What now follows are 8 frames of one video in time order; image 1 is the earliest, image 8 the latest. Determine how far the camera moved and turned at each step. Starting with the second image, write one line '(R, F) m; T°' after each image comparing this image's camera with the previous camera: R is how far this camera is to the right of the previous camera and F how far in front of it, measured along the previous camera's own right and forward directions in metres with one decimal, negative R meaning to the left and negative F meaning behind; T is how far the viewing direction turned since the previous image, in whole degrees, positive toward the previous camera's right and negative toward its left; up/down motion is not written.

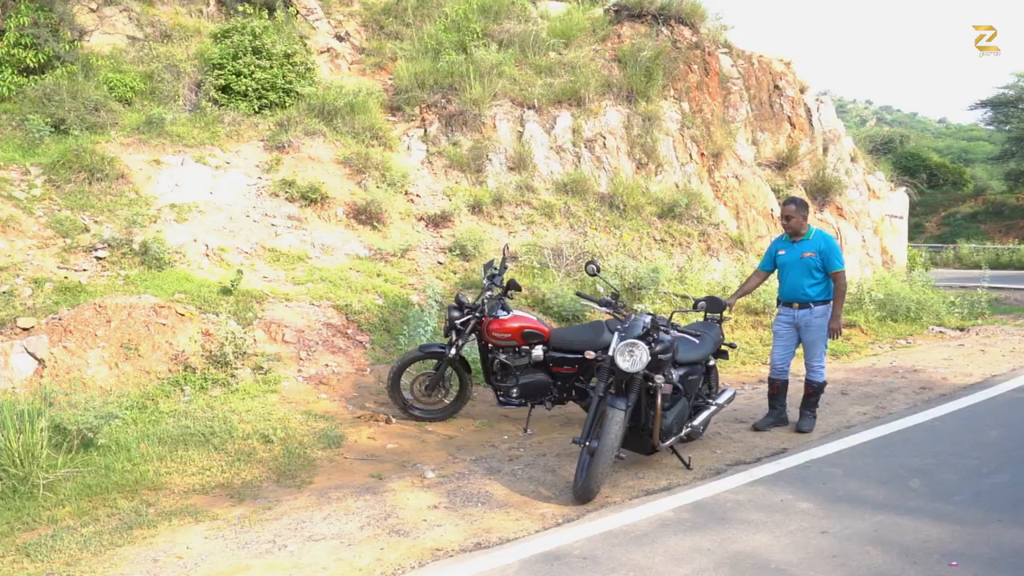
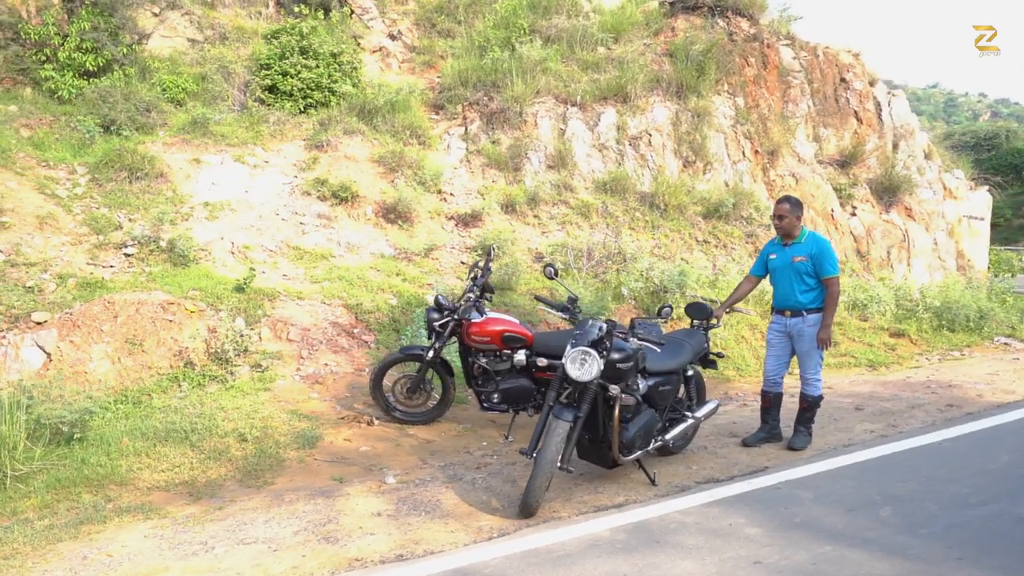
(+0.6, +0.2) m; -6°
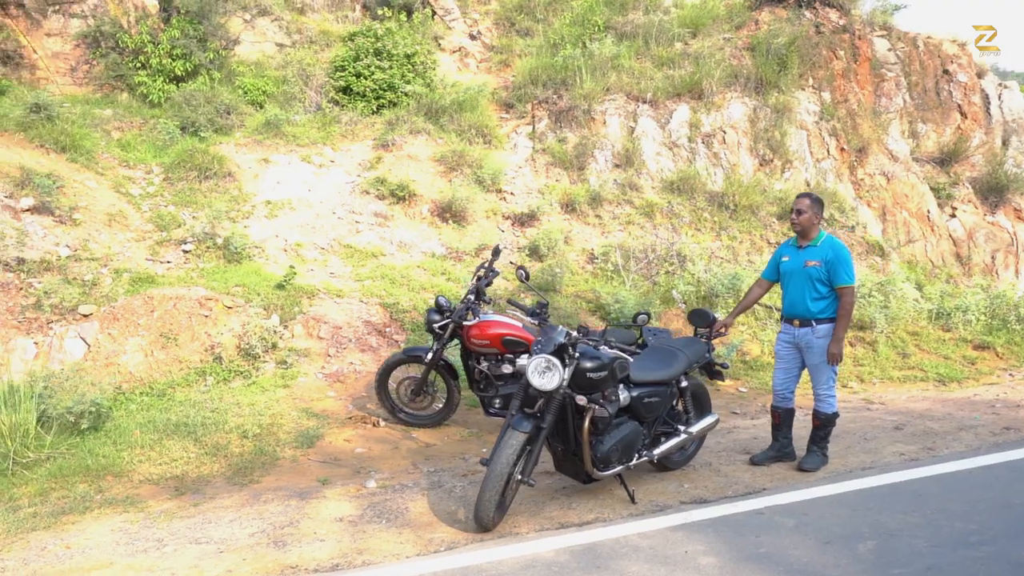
(+0.6, +0.2) m; -8°
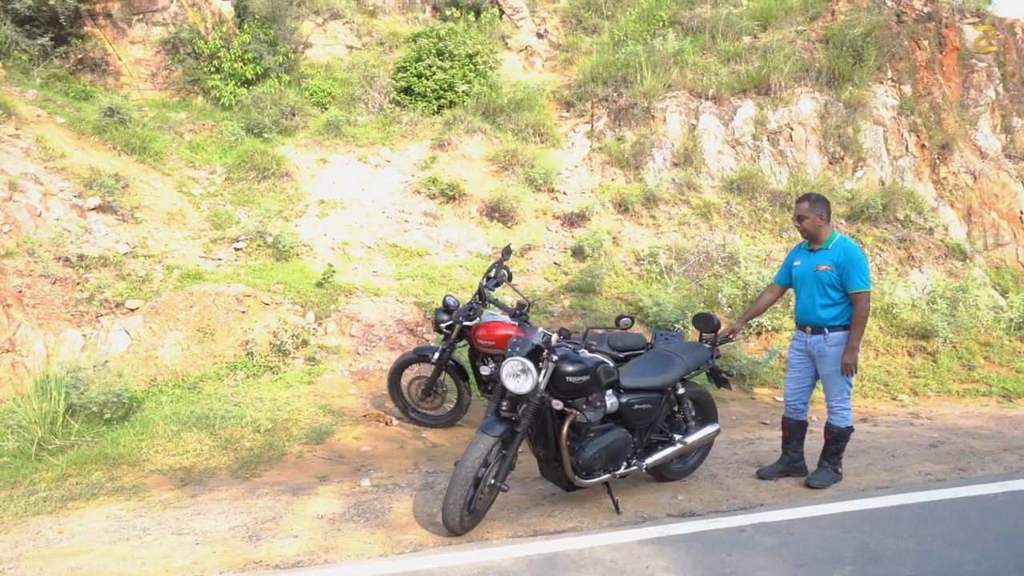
(+0.5, +0.1) m; -6°
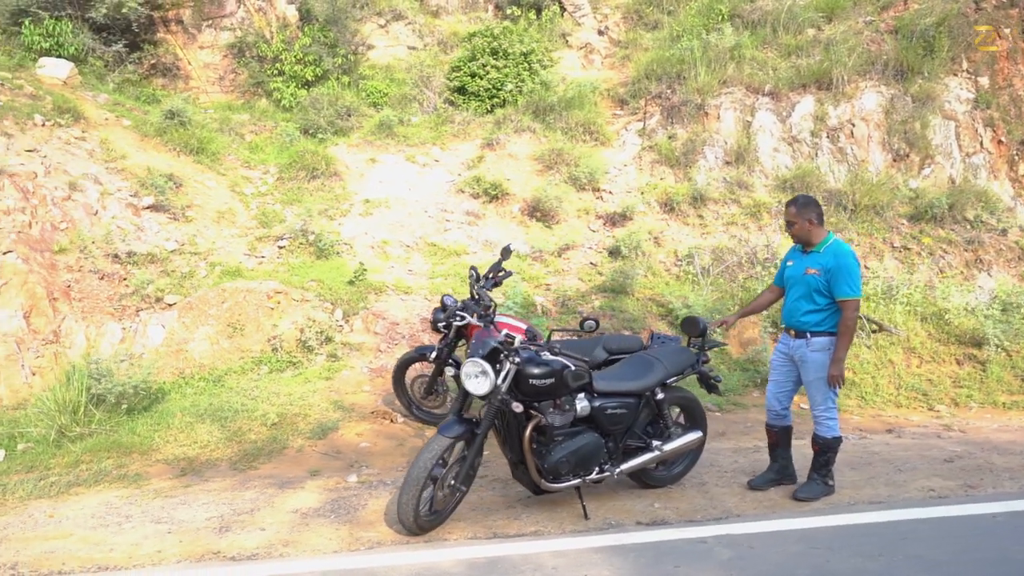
(+0.5, +0.1) m; -6°
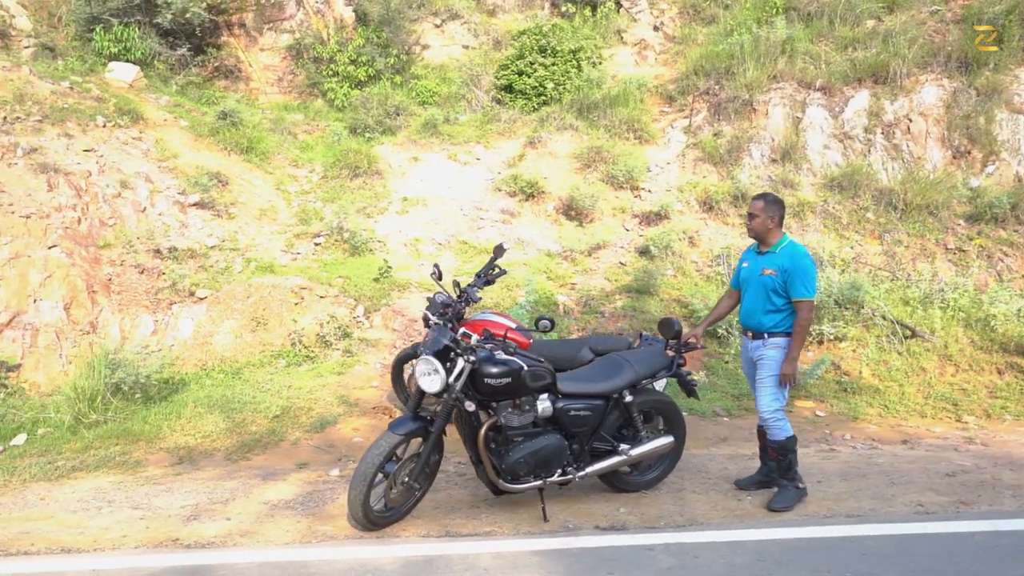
(+0.5, +0.1) m; -5°
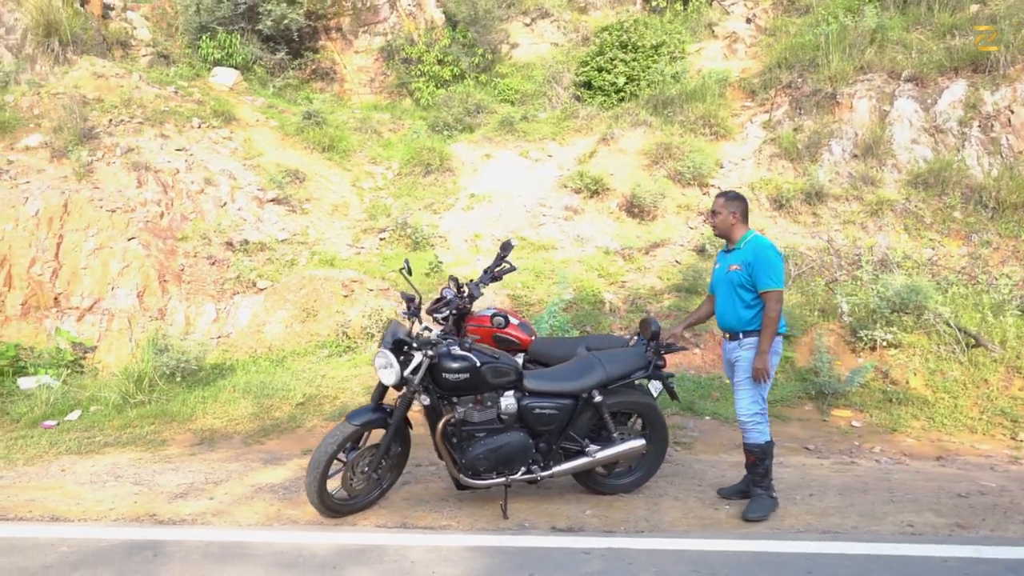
(+0.7, +0.1) m; -8°
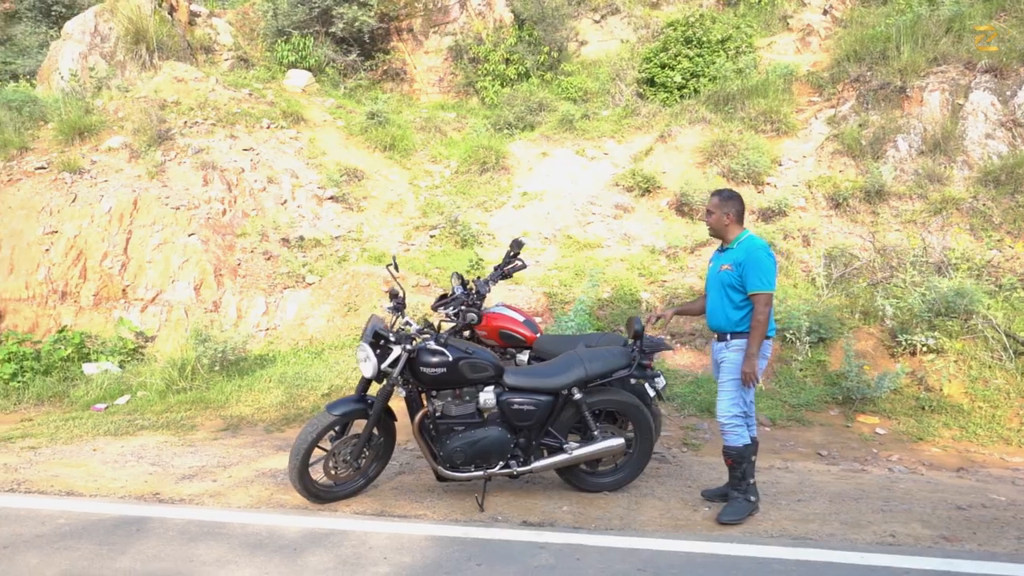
(+0.5, 0.0) m; -6°
